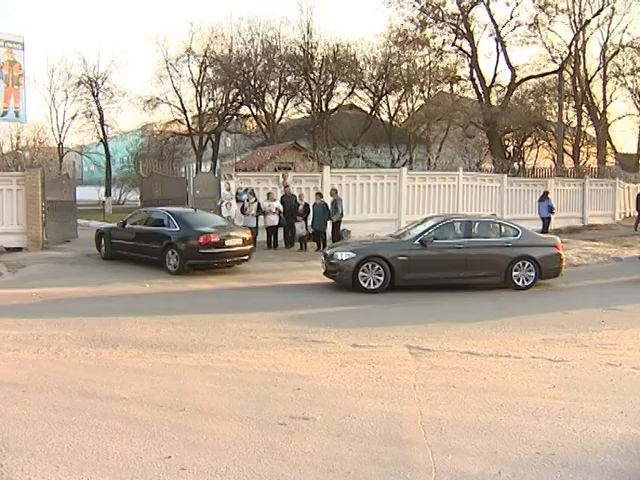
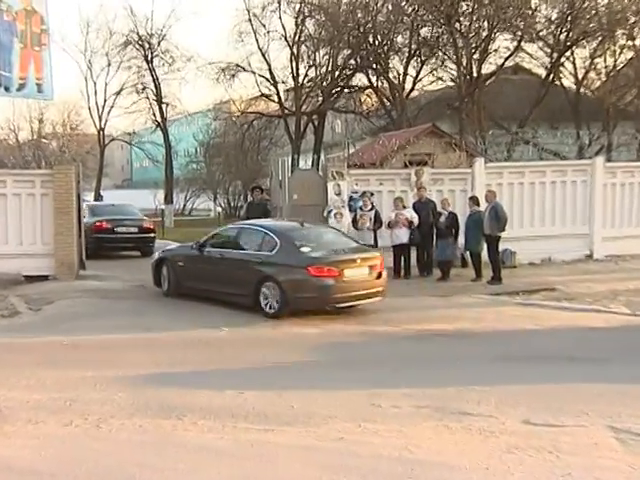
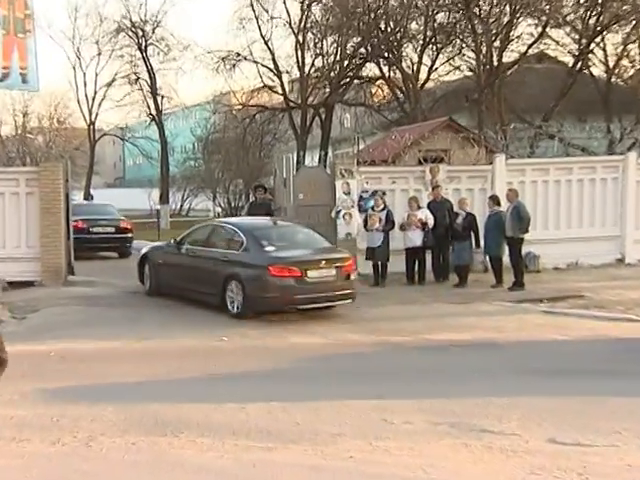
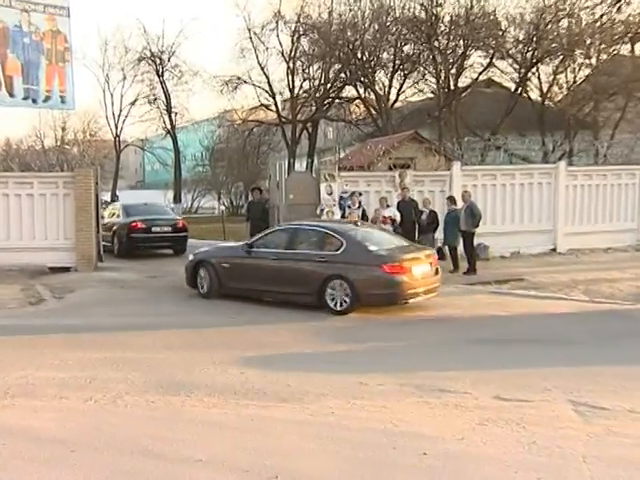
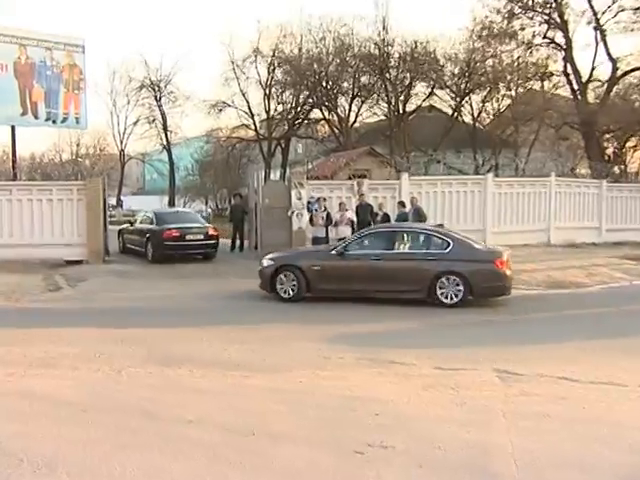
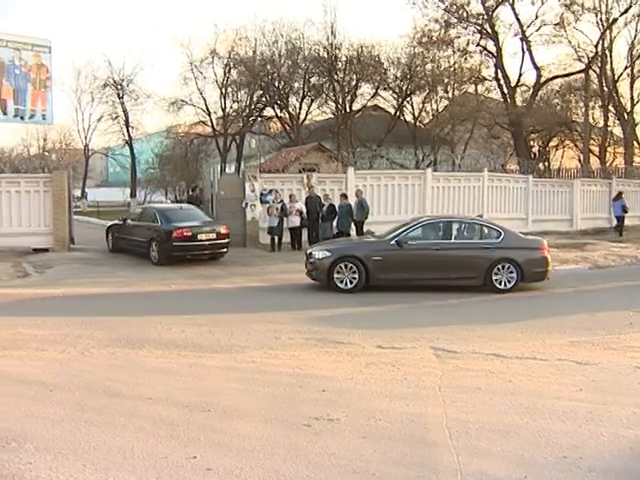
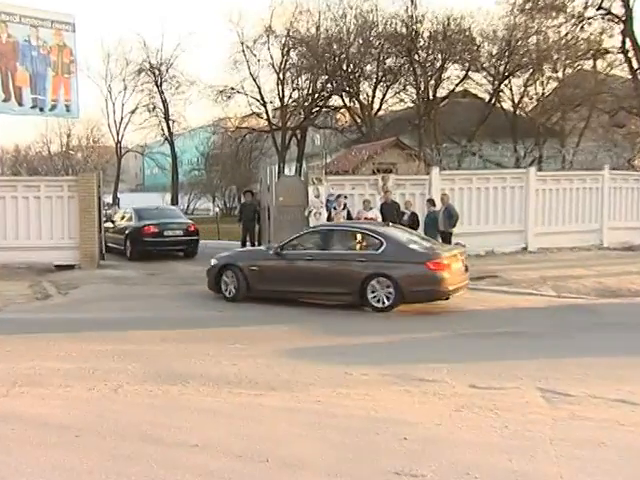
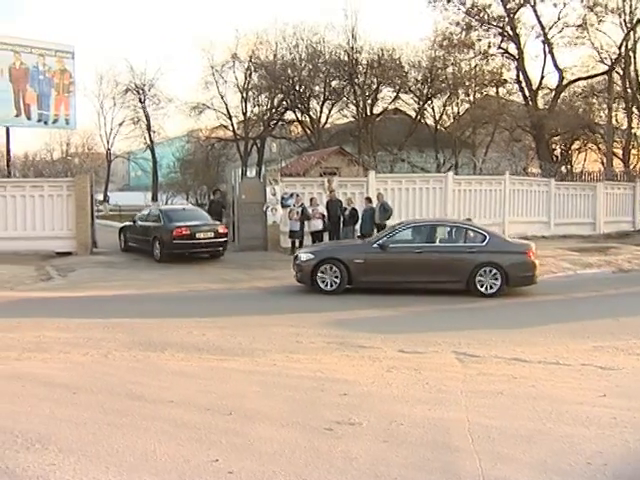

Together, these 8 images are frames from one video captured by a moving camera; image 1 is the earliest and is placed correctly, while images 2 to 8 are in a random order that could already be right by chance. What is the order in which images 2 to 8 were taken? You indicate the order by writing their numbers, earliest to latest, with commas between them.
6, 8, 5, 7, 4, 2, 3
